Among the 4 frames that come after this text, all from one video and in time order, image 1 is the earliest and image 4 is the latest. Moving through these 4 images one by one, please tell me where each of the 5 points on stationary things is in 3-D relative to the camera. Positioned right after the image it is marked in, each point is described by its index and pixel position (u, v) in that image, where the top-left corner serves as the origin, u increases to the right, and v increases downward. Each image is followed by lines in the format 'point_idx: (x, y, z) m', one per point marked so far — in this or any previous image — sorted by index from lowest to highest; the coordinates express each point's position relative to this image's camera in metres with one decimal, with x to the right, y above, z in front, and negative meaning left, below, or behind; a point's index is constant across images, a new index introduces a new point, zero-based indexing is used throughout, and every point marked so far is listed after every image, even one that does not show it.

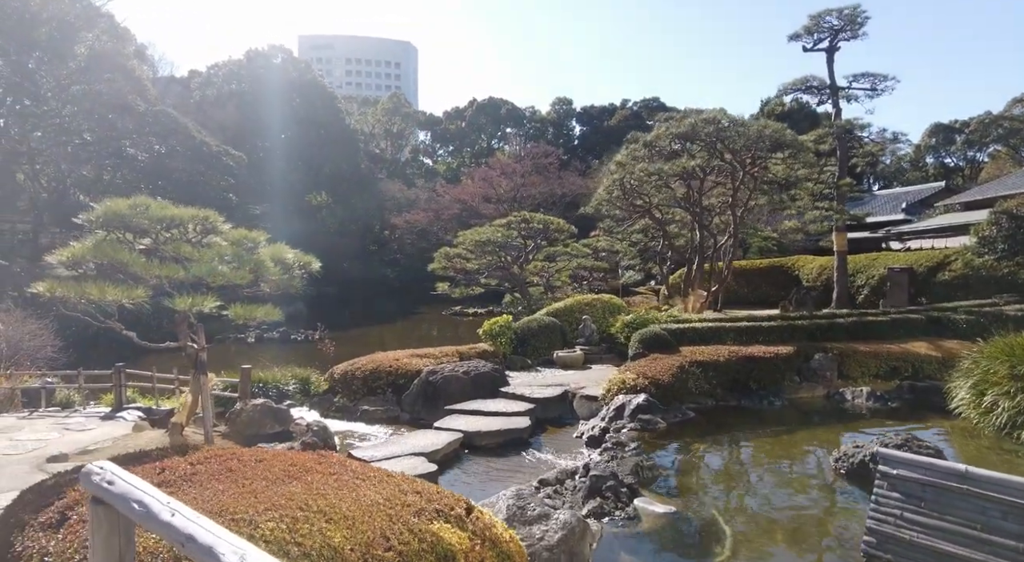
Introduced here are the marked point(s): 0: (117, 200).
0: (-4.4, +0.9, +7.5) m
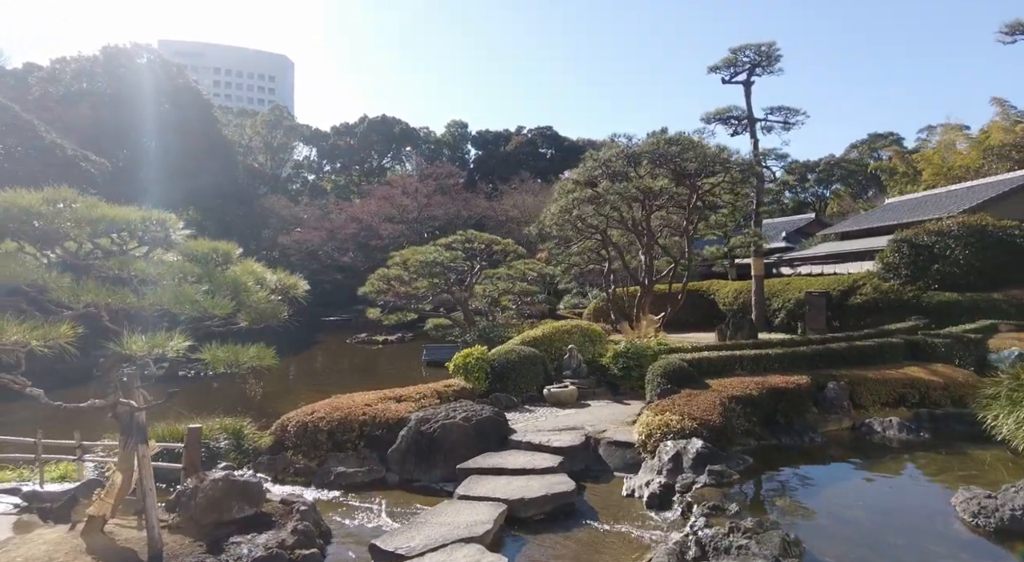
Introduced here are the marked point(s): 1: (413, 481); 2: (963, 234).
0: (-3.8, +0.7, +5.1) m
1: (-1.2, -2.4, +8.0) m
2: (+13.4, +1.4, +19.8) m
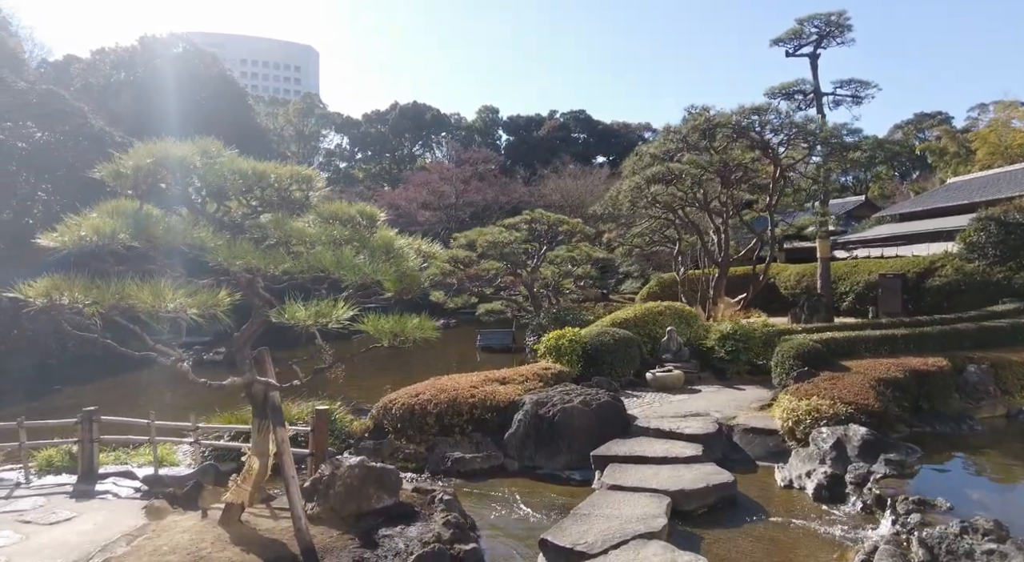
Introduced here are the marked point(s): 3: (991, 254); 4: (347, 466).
0: (-2.4, +0.9, +4.6) m
1: (+0.3, -2.1, +7.4) m
2: (+15.2, +2.0, +18.6) m
3: (+13.6, +0.8, +19.0) m
4: (-1.3, -1.5, +5.5) m
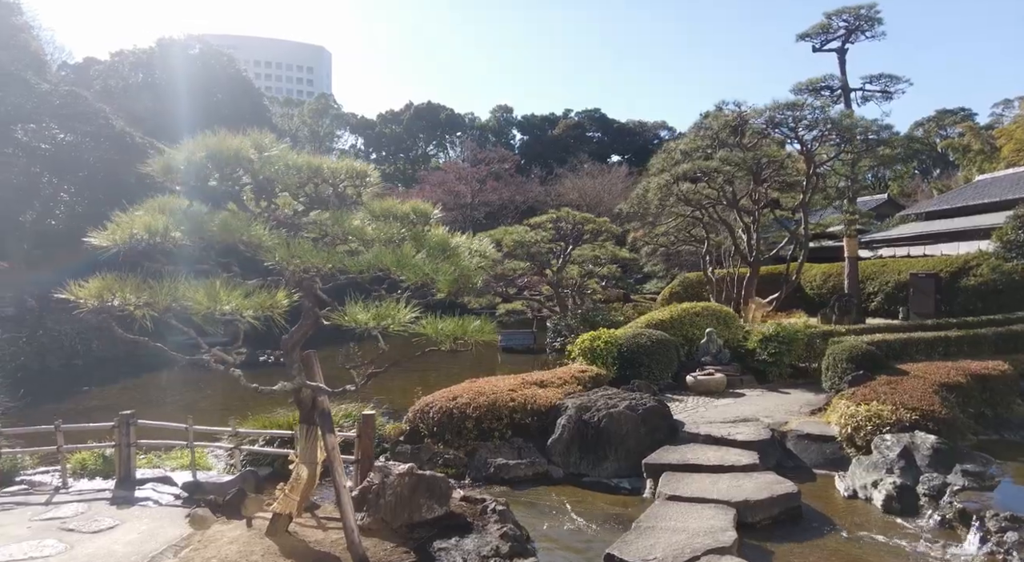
0: (-2.0, +0.9, +4.4) m
1: (+0.7, -2.1, +7.2) m
2: (+15.9, +2.0, +18.1) m
3: (+14.3, +0.8, +18.5) m
4: (-0.9, -1.5, +5.2) m
